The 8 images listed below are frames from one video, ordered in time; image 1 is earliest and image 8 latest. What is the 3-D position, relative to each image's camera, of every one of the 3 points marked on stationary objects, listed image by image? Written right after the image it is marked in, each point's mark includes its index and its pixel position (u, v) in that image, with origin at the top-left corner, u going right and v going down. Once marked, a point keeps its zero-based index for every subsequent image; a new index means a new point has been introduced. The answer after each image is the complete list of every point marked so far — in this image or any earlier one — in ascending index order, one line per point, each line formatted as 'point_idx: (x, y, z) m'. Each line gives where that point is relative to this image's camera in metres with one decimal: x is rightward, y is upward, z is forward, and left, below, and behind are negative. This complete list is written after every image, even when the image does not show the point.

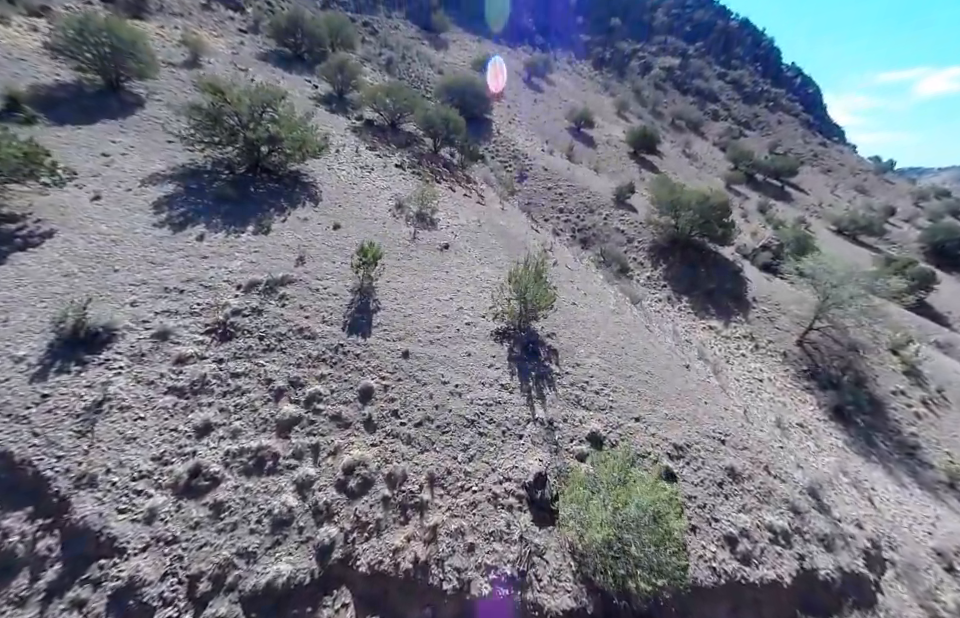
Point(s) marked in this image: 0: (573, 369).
0: (+2.9, -1.9, +12.4) m
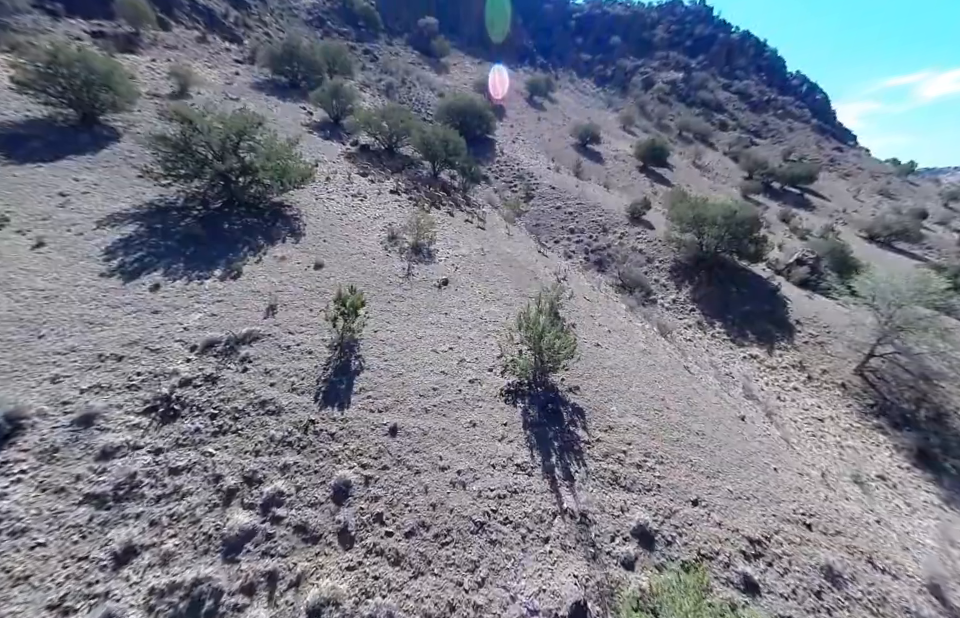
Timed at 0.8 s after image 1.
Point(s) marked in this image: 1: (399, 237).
0: (+3.2, -3.2, +9.9) m
1: (-3.5, +3.0, +16.4) m
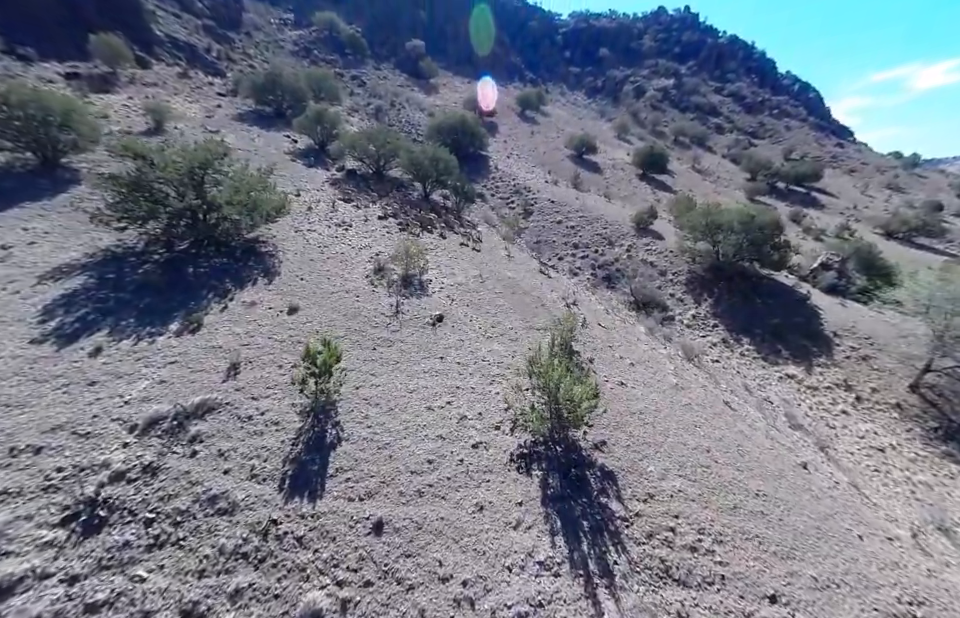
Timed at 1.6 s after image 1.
0: (+3.4, -4.0, +7.9) m
1: (-3.6, +1.5, +14.7) m
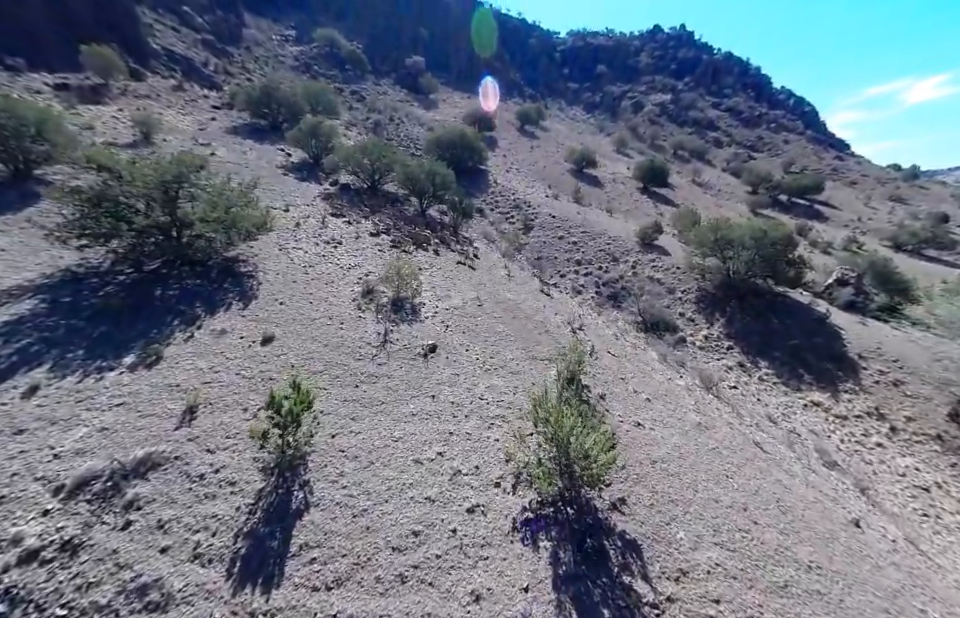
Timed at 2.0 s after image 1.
0: (+3.3, -4.7, +6.5) m
1: (-3.6, +0.6, +13.5) m
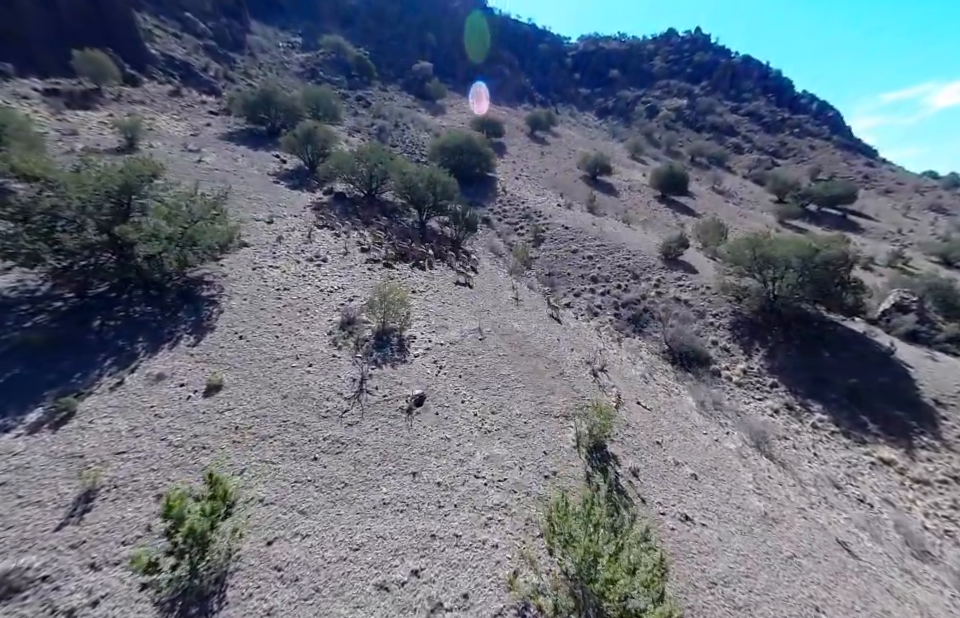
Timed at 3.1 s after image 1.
0: (+3.1, -5.6, +4.1) m
1: (-3.6, -0.3, +11.4) m
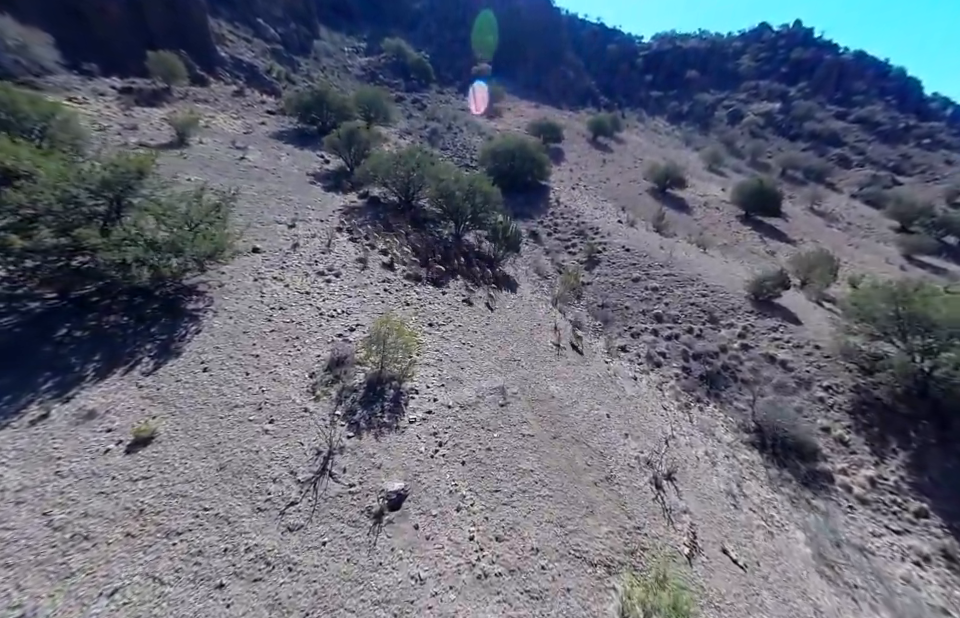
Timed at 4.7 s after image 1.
0: (+2.2, -6.9, +1.0) m
1: (-3.1, -1.2, +9.1) m
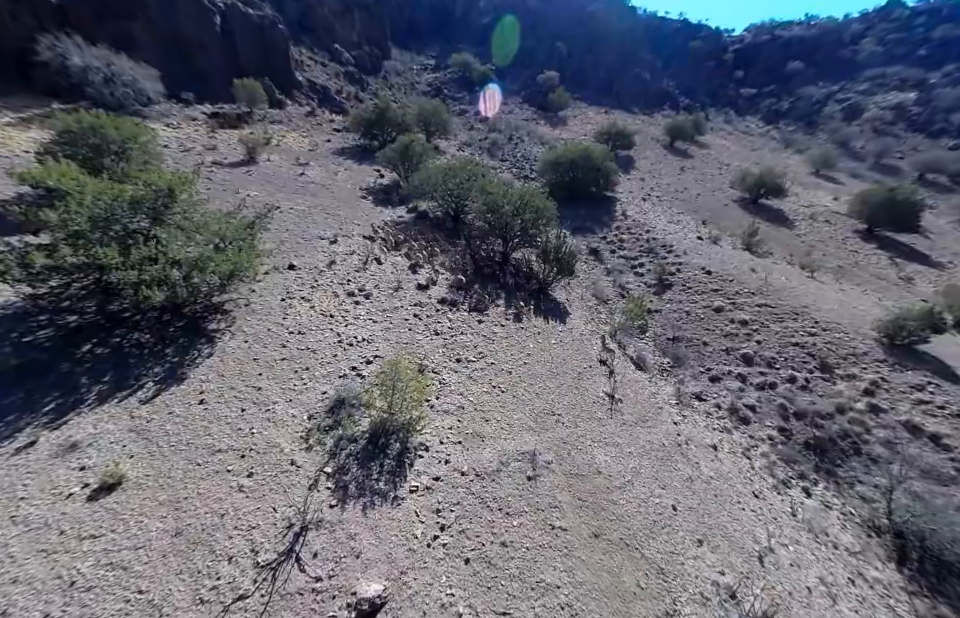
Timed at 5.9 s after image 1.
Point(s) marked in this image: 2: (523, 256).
0: (+1.1, -7.5, -1.2) m
1: (-2.5, -1.9, +7.8) m
2: (+1.9, +2.2, +16.0) m
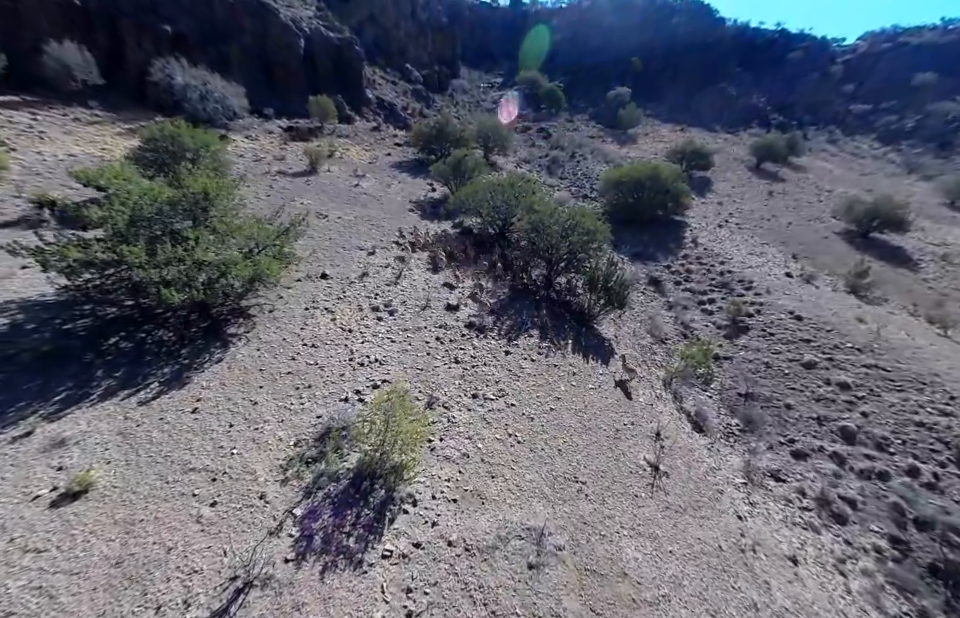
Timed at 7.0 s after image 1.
0: (-0.7, -7.6, -2.8) m
1: (-2.4, -2.2, +6.9) m
2: (+3.6, +1.0, +14.5) m
